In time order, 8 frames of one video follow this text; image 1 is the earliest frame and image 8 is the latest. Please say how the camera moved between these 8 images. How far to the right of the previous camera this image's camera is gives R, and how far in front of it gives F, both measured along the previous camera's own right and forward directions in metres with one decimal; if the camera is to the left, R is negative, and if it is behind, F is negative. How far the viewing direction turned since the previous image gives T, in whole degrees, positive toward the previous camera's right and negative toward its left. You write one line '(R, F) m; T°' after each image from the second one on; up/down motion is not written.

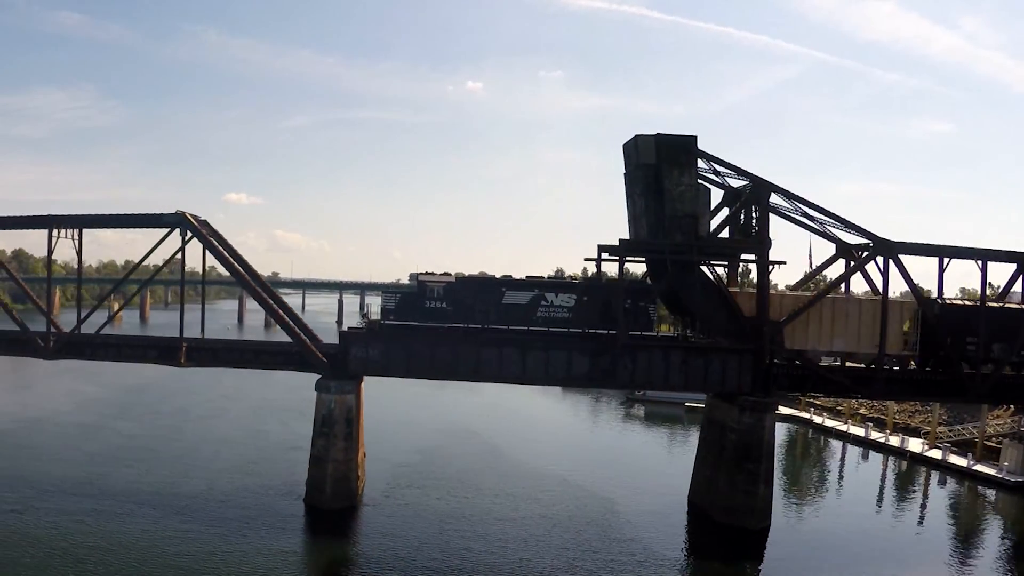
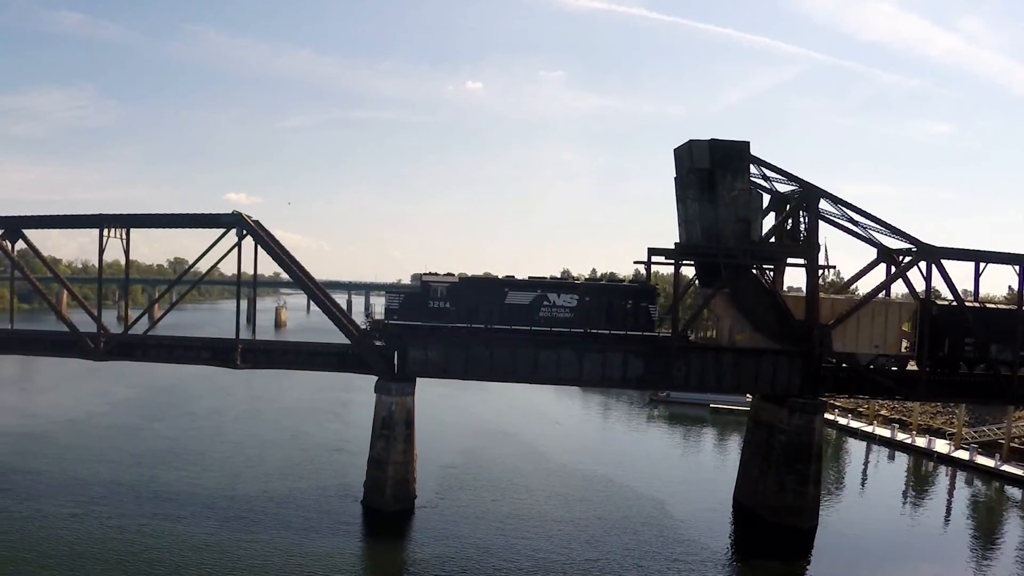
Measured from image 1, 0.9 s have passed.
(-2.3, 0.0) m; 0°
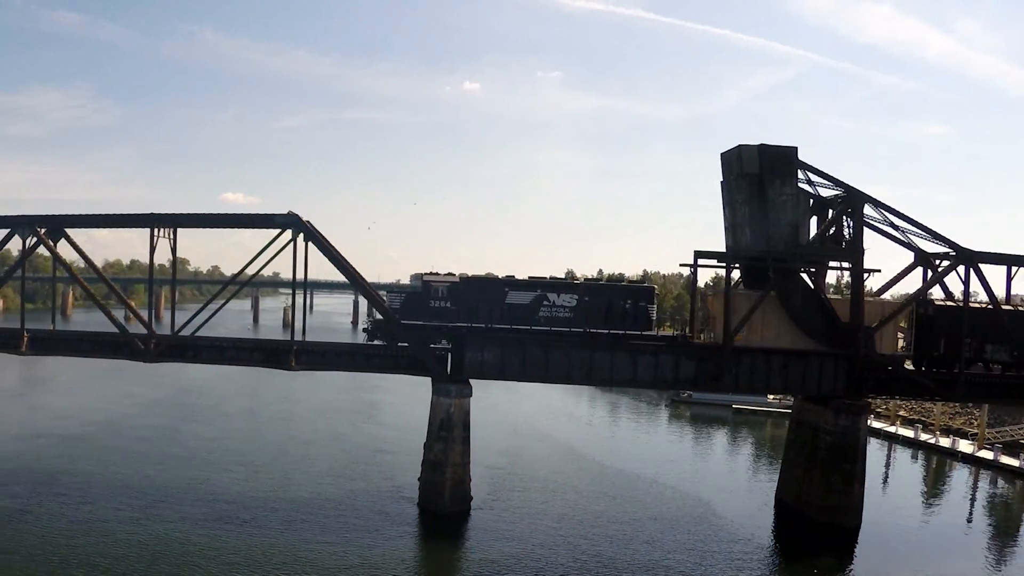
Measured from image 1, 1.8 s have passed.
(-2.3, -0.2) m; 0°
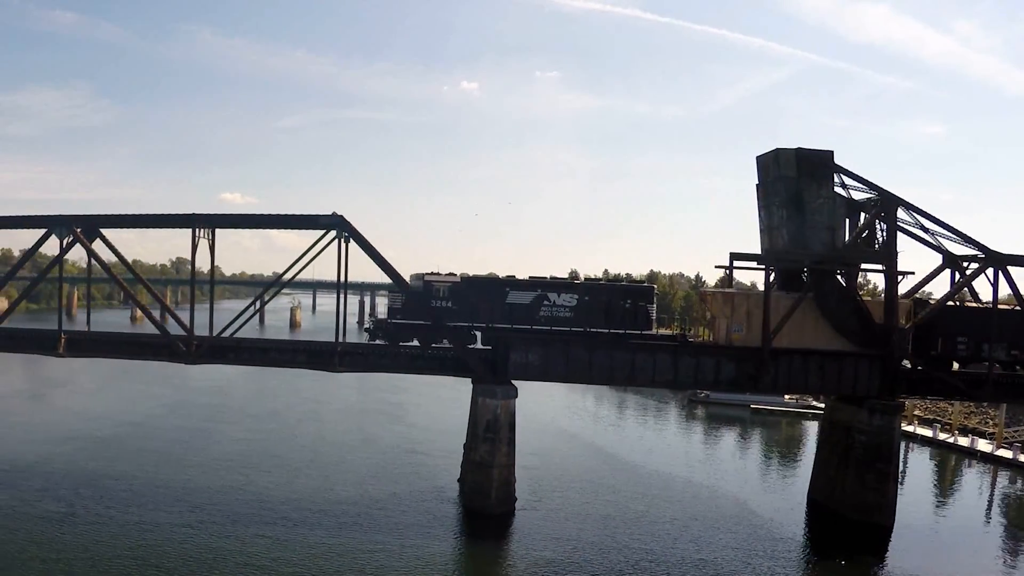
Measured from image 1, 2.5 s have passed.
(-1.8, -0.2) m; 0°
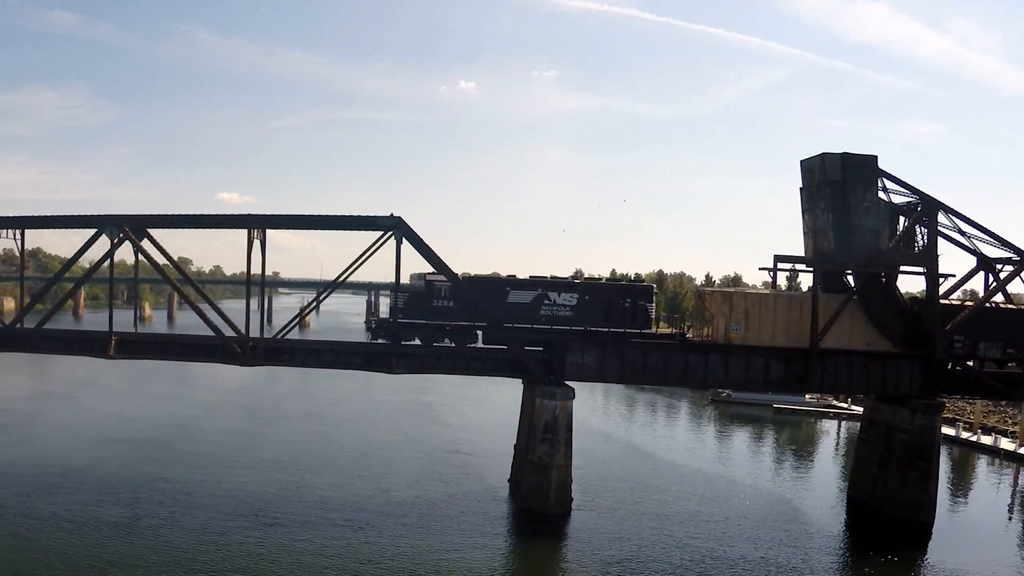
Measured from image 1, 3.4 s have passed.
(-2.3, -0.4) m; 0°
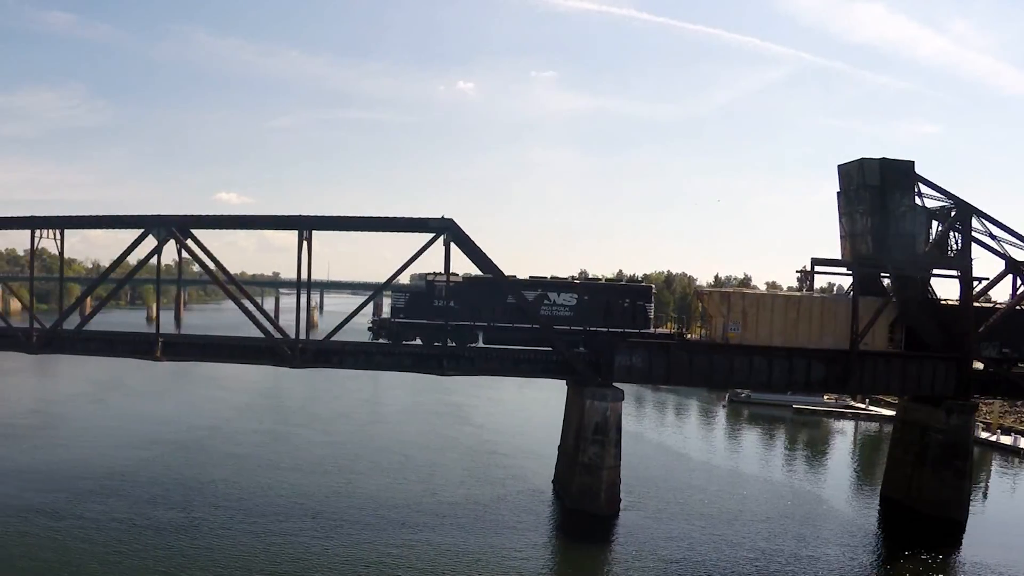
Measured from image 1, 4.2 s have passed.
(-2.1, -0.5) m; 0°
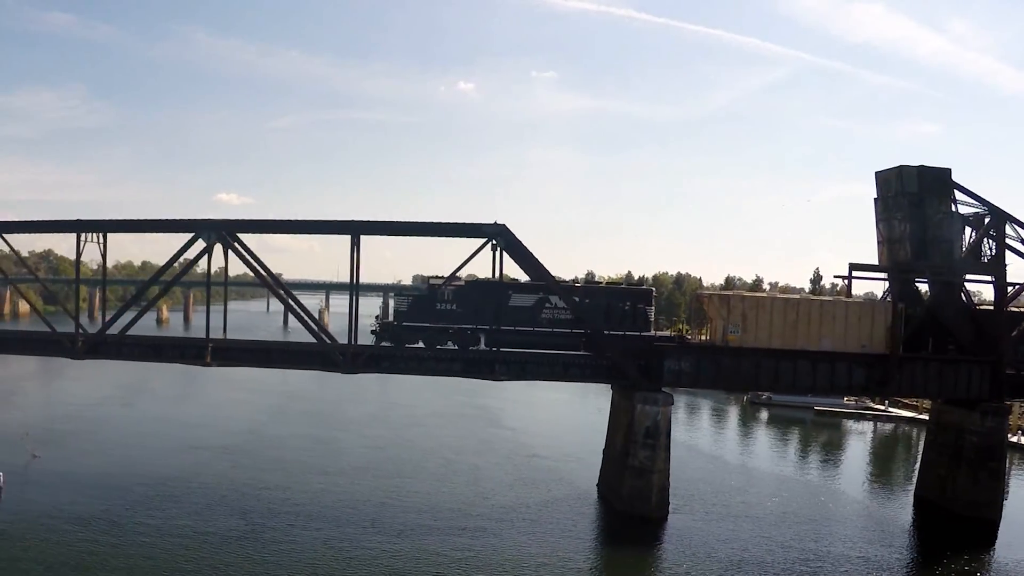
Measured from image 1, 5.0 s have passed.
(-2.1, -0.7) m; 0°
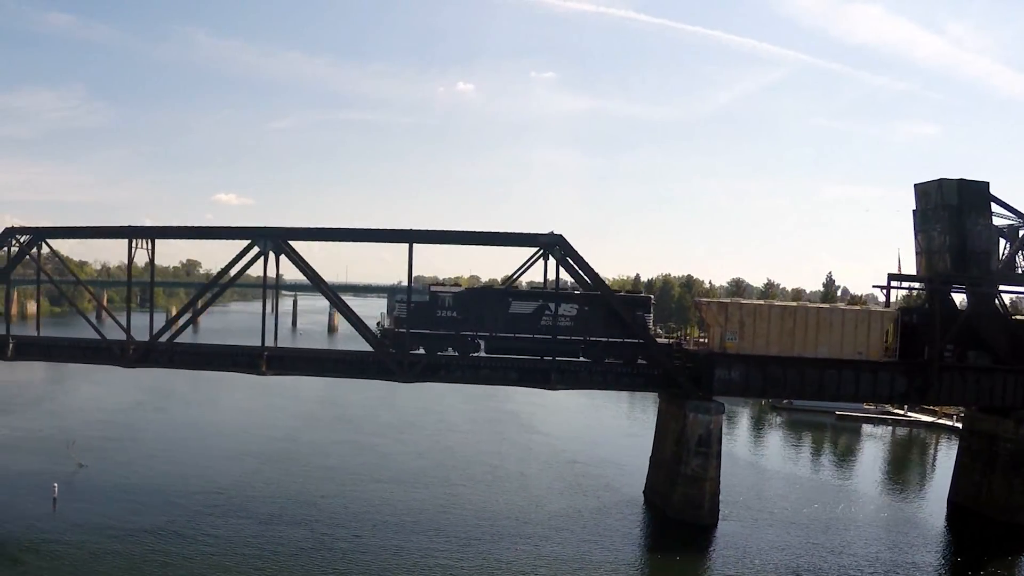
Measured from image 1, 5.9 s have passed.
(-2.4, -0.9) m; 0°
